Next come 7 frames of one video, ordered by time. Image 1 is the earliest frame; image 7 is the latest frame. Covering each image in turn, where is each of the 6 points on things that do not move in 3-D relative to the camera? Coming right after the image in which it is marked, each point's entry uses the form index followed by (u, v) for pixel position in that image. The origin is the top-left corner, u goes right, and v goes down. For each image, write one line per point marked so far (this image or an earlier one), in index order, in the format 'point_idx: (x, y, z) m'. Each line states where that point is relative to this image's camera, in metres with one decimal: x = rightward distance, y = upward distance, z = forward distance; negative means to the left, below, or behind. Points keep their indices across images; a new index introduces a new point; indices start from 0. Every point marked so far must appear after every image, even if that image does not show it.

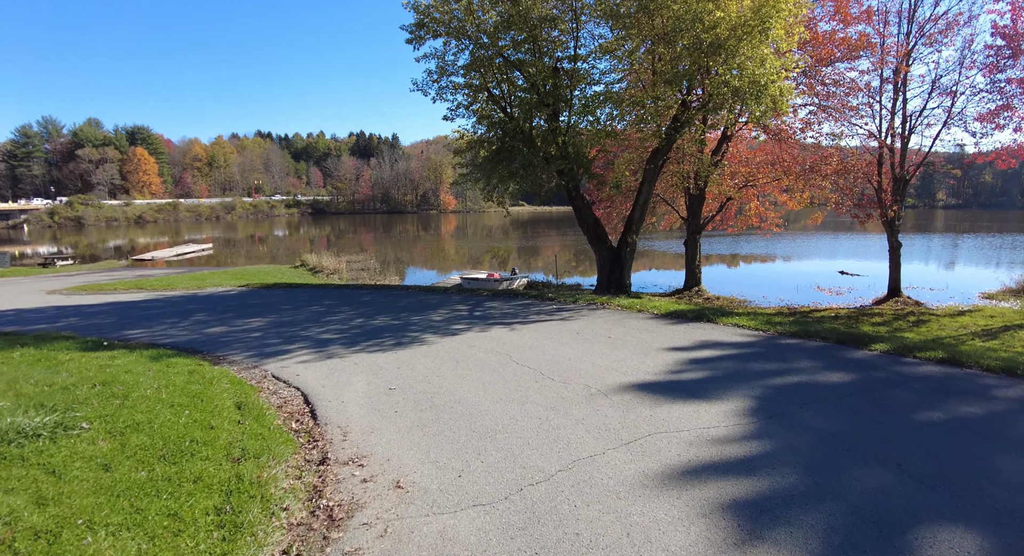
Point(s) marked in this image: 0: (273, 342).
0: (-3.5, -1.0, +8.6) m
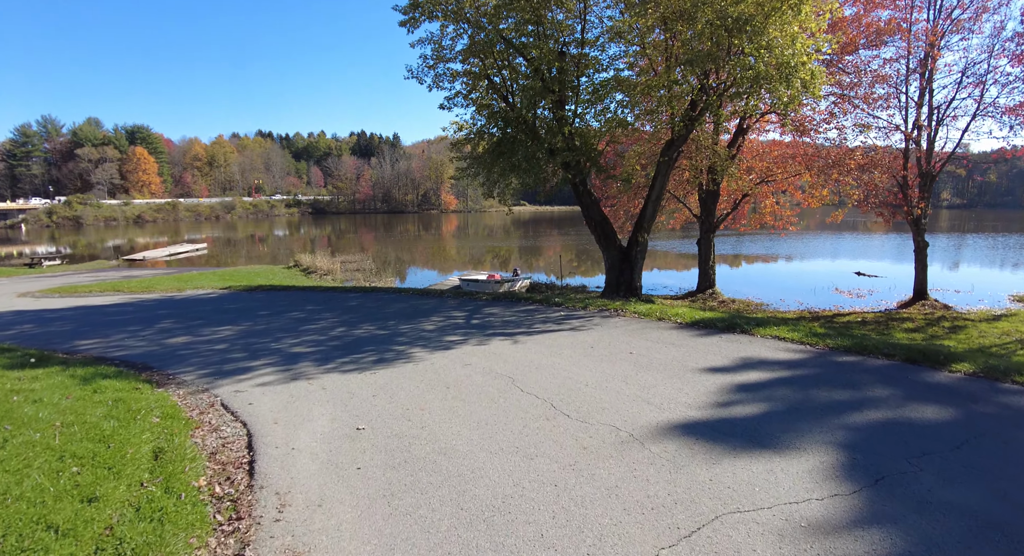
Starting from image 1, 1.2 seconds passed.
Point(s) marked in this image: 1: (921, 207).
0: (-3.5, -1.0, +7.4) m
1: (+12.1, +2.1, +17.4) m
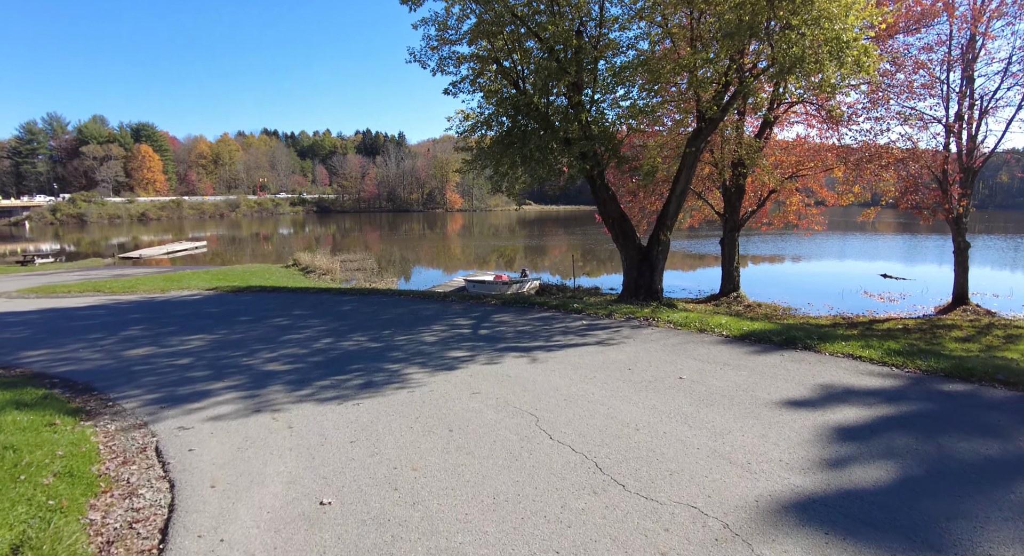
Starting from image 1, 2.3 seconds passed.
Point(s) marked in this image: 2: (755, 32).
0: (-3.3, -1.0, +6.2) m
1: (+12.3, +2.0, +16.0) m
2: (+4.4, +4.5, +10.6) m
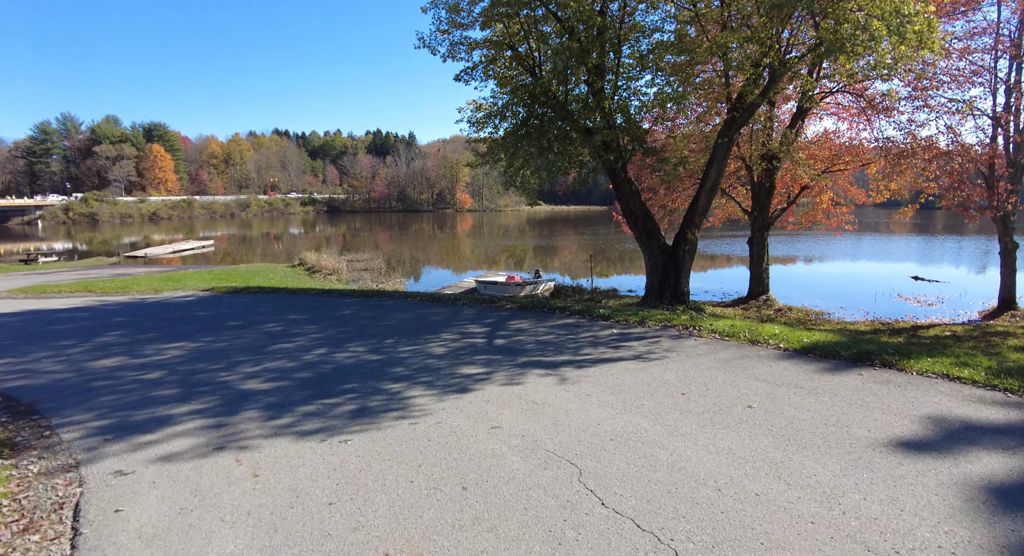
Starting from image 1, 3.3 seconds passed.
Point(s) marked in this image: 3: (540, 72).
0: (-3.1, -1.0, +5.2) m
1: (+12.7, +1.9, +14.8) m
2: (+4.7, +4.4, +9.5) m
3: (+0.6, +4.6, +13.1) m
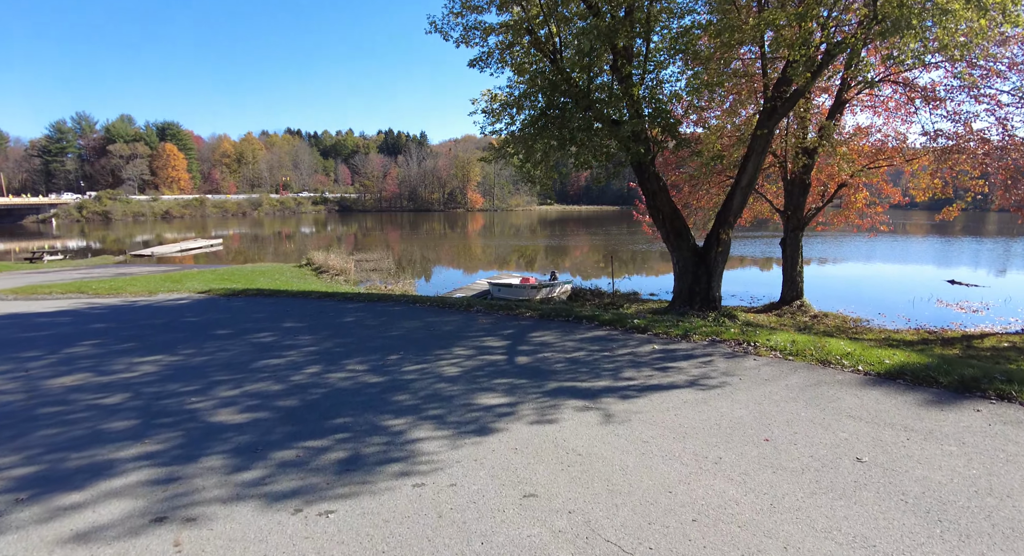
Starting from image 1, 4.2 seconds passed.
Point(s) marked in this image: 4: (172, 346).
0: (-2.9, -1.1, +4.3) m
1: (+13.1, +1.8, +13.5) m
2: (+5.0, +4.3, +8.4) m
3: (+1.0, +4.5, +12.1) m
4: (-4.1, -0.8, +7.1) m
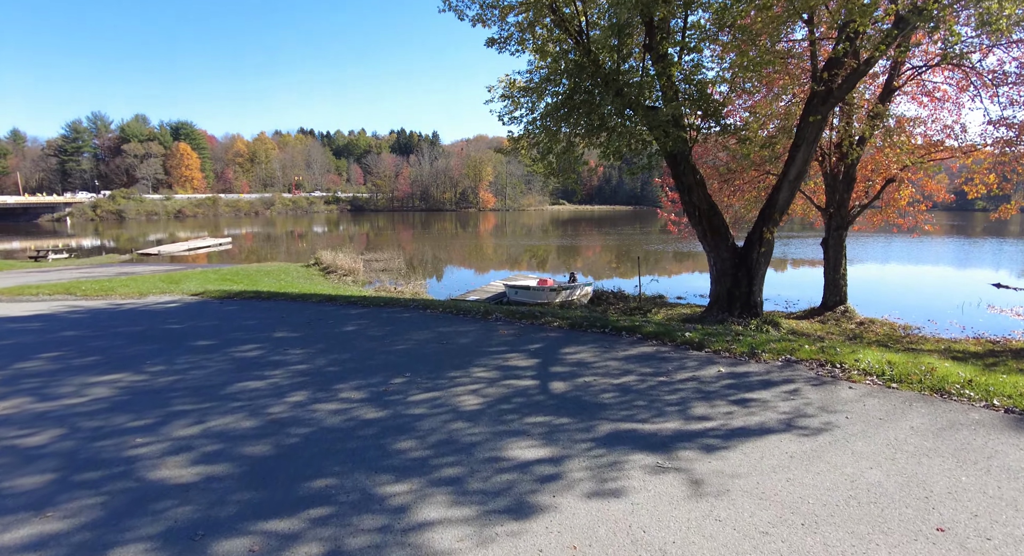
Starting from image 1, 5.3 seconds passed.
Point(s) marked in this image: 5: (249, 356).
0: (-2.7, -1.1, +3.2) m
1: (+13.5, +1.7, +12.1) m
2: (+5.3, +4.3, +7.2) m
3: (+1.4, +4.5, +10.9) m
4: (-3.8, -0.9, +6.0) m
5: (-2.7, -0.8, +6.1) m
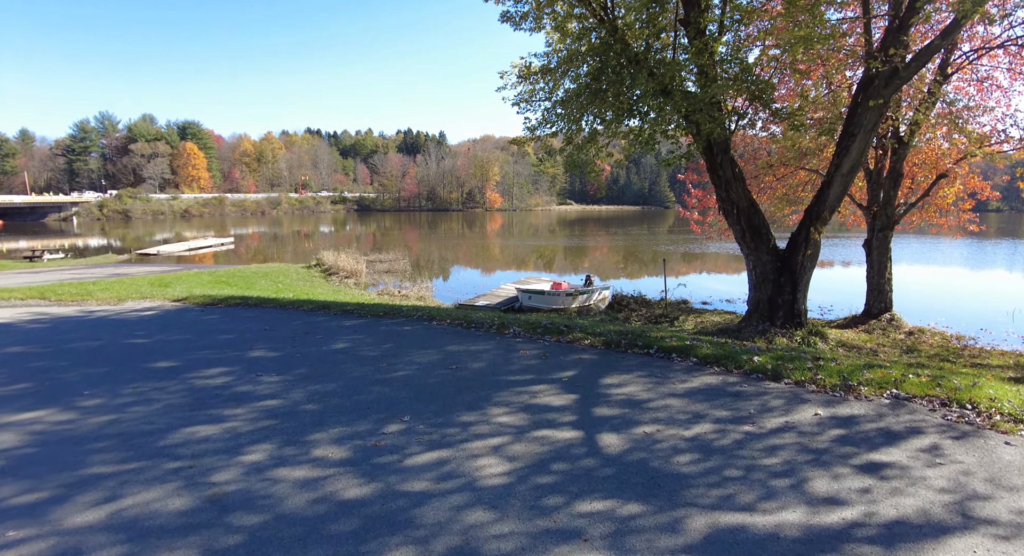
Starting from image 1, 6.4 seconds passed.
0: (-2.5, -1.2, +2.0) m
1: (+13.8, +1.6, +10.8) m
2: (+5.6, +4.2, +5.9) m
3: (+1.7, +4.4, +9.7) m
4: (-3.6, -0.9, +4.9) m
5: (-2.5, -0.9, +4.9) m
